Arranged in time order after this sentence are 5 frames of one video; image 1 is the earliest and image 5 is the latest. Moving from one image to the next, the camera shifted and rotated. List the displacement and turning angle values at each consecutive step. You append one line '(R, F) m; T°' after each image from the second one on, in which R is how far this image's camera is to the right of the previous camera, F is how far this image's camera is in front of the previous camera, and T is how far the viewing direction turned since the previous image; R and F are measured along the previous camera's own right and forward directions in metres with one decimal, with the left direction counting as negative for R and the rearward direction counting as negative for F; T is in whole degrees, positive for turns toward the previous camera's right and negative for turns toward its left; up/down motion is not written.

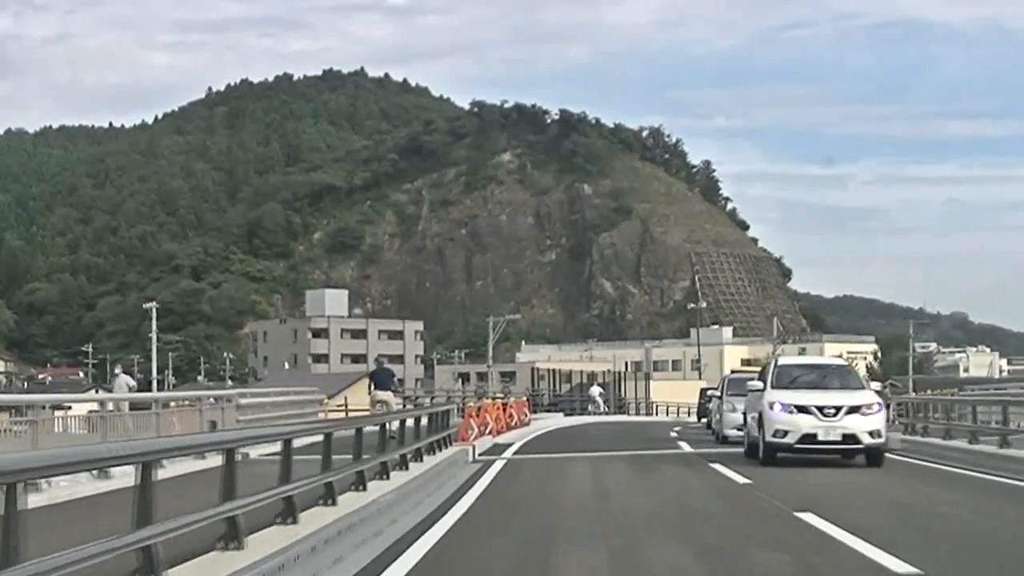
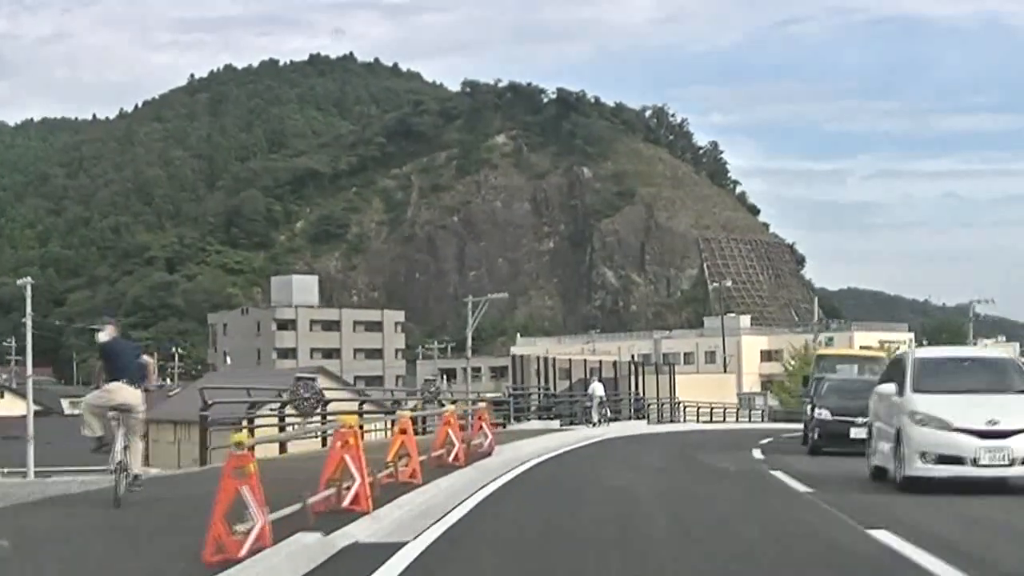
(+0.4, +7.4) m; 0°
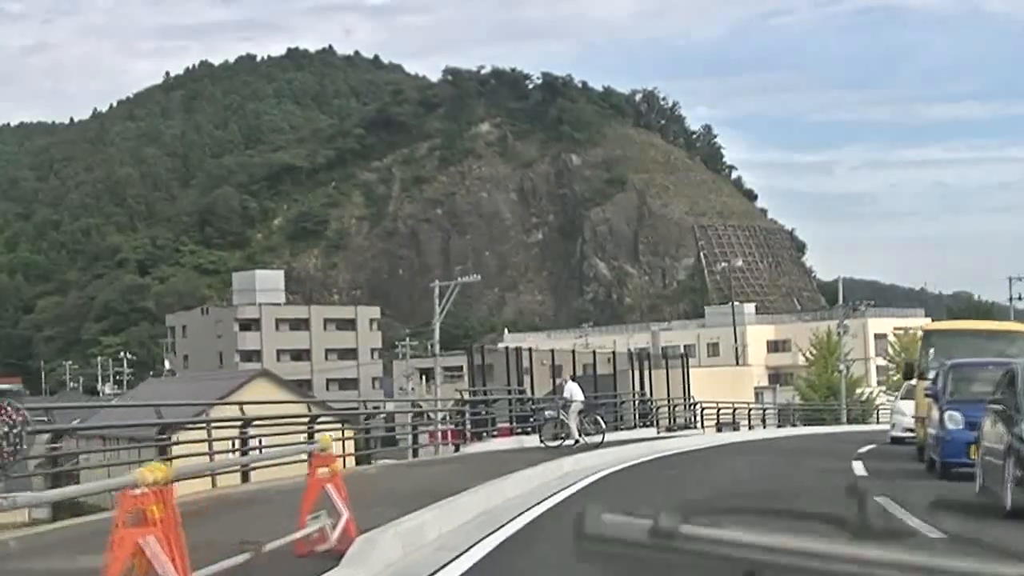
(+0.3, +4.8) m; 0°
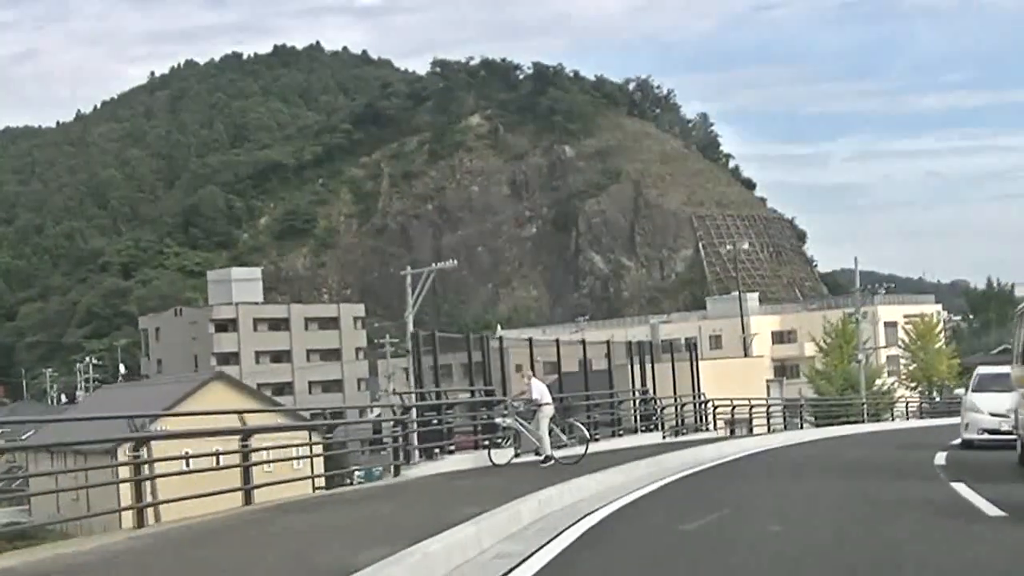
(+0.3, +2.7) m; 0°
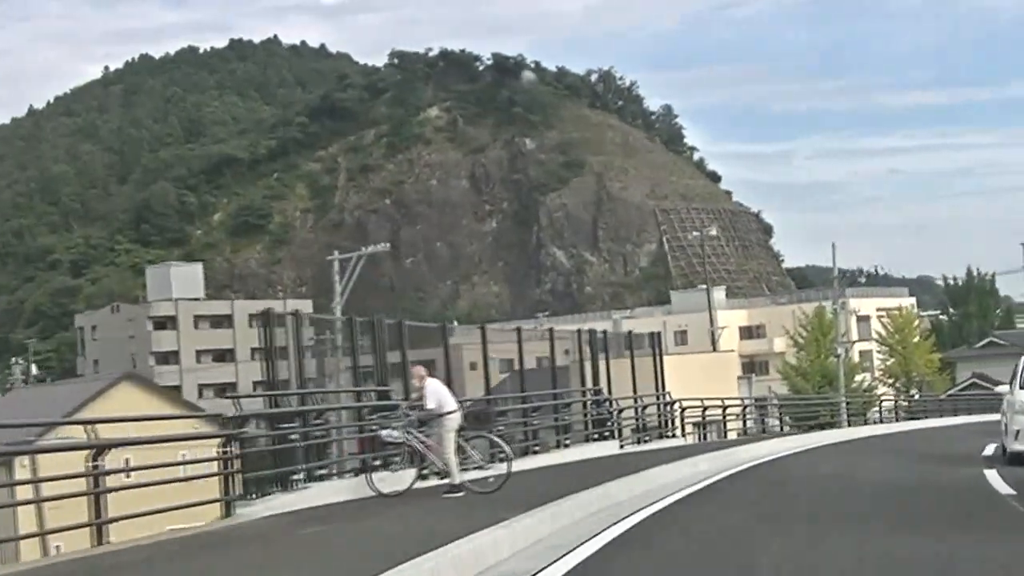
(+0.3, +2.3) m; +2°
